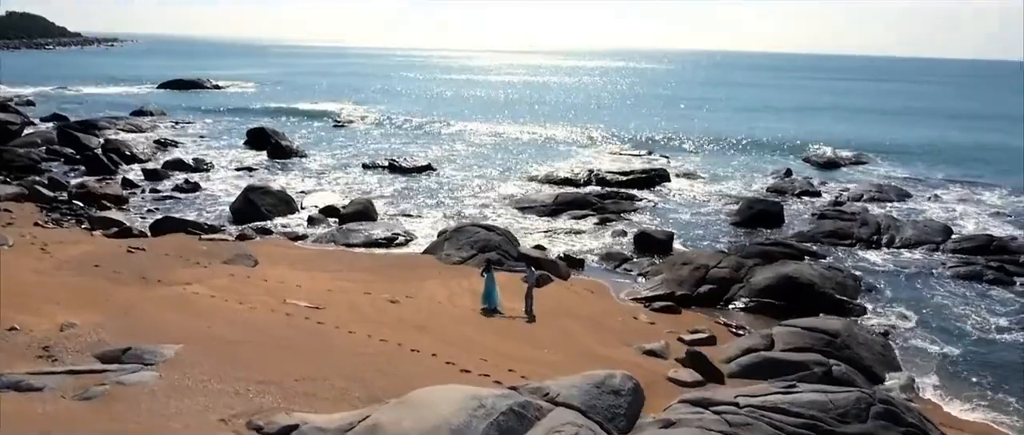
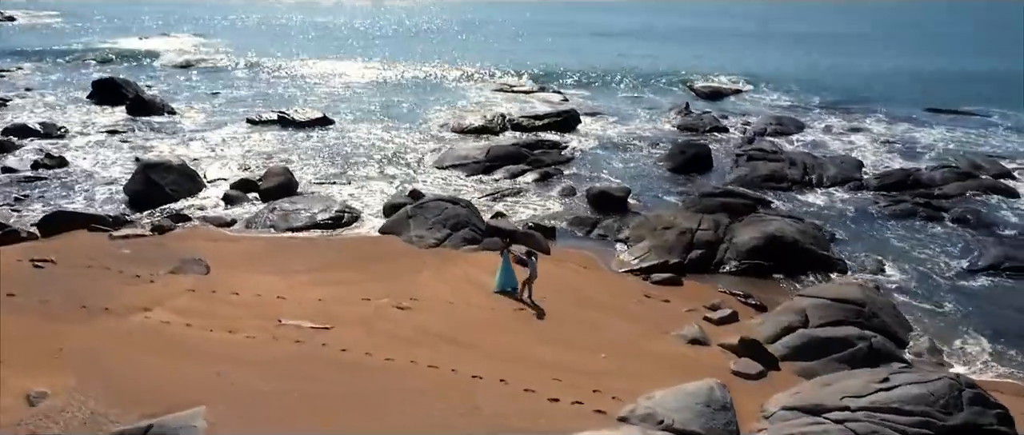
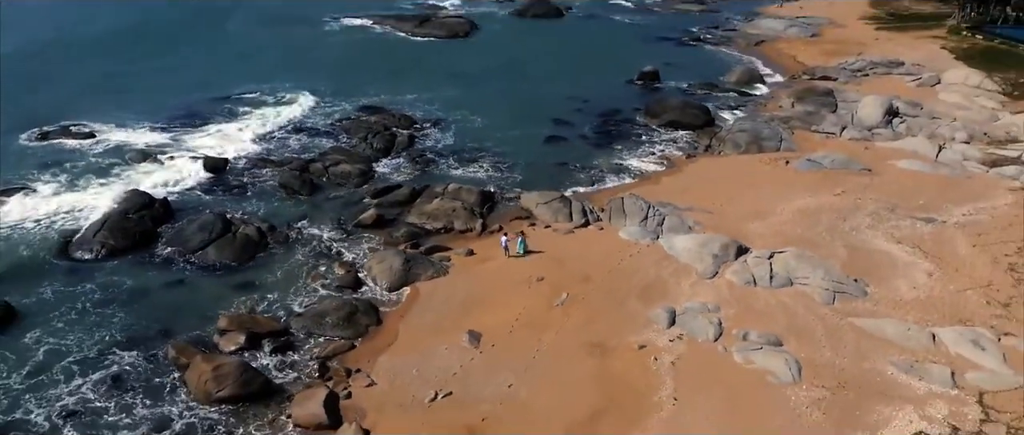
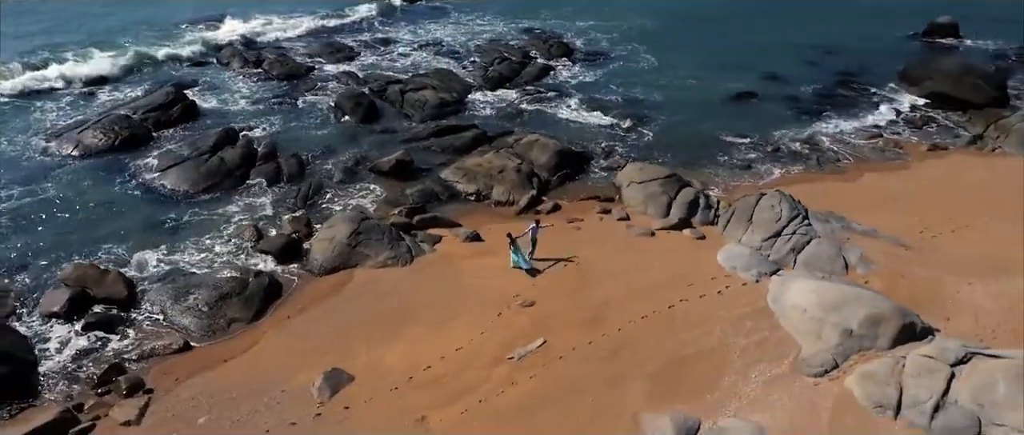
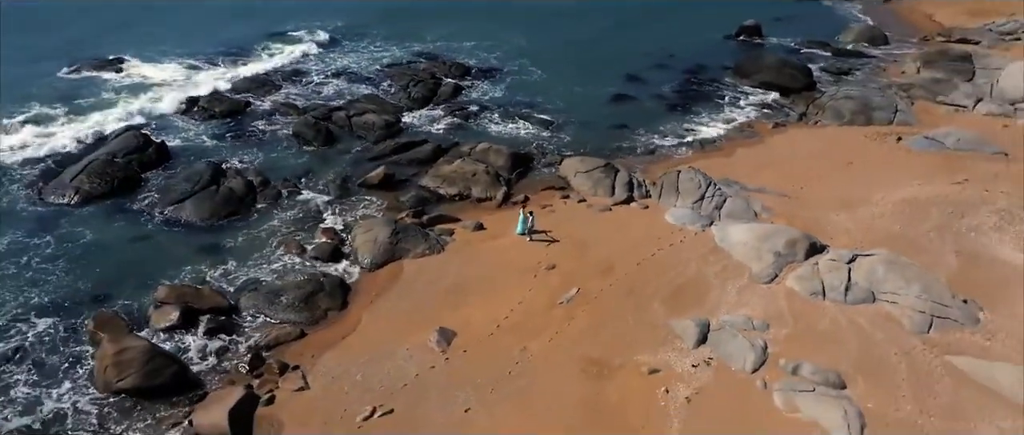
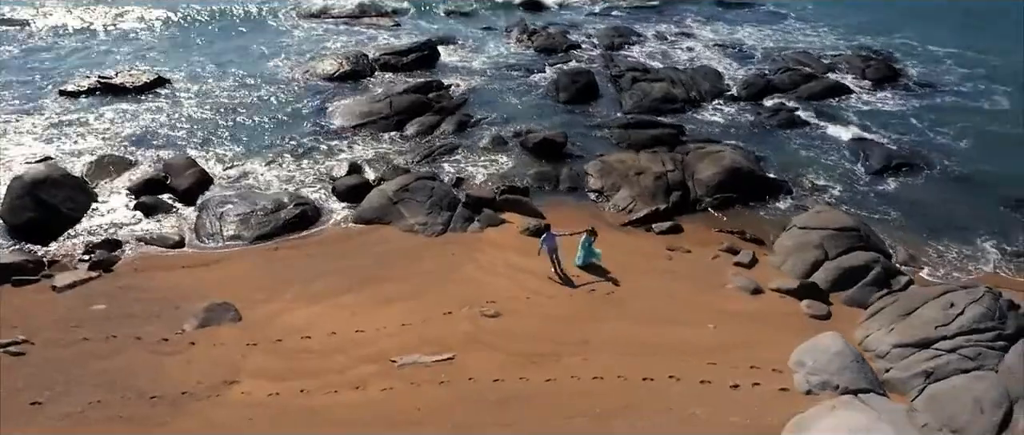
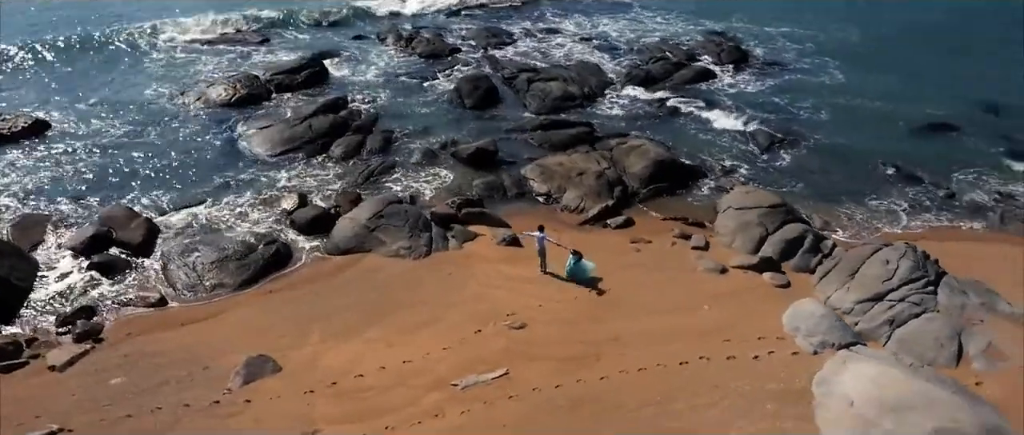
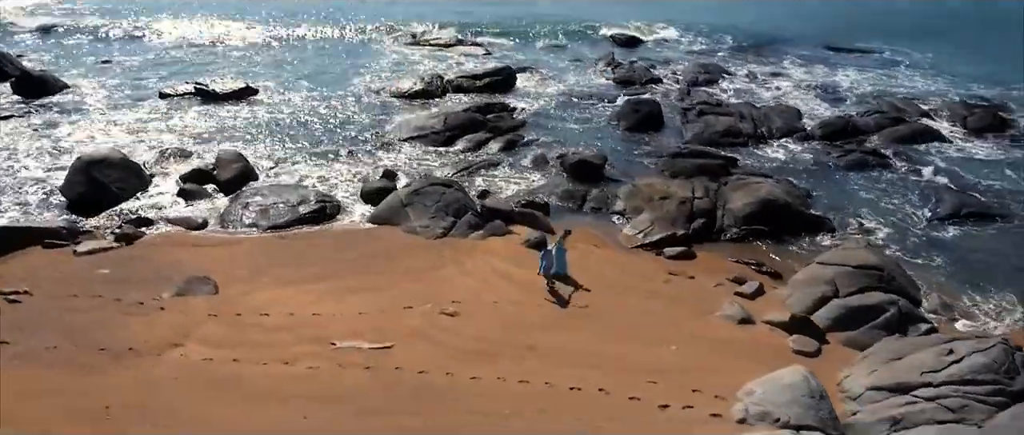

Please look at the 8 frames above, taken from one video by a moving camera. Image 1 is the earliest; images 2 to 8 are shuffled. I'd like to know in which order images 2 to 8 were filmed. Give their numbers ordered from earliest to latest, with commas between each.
2, 8, 6, 7, 4, 5, 3
